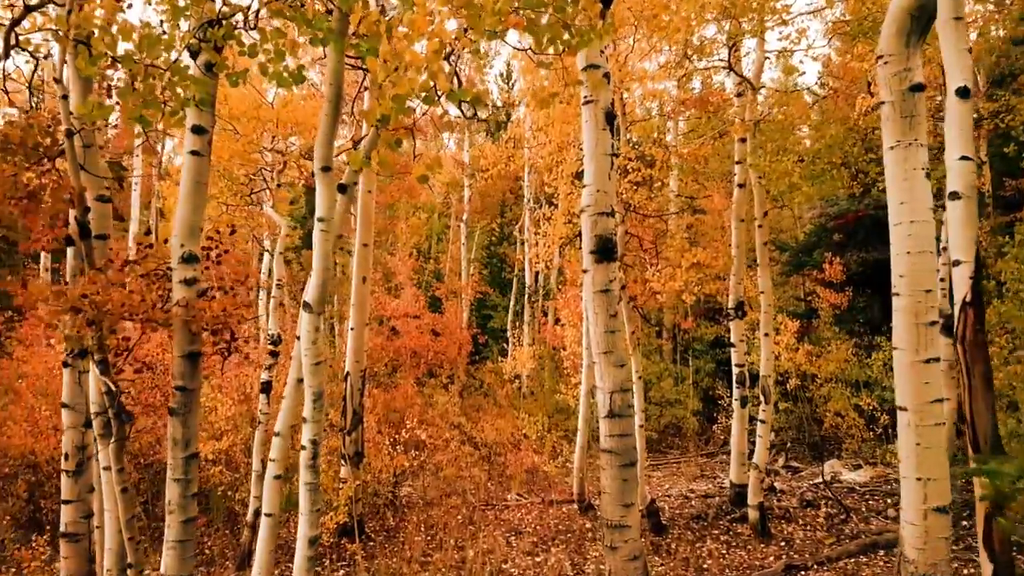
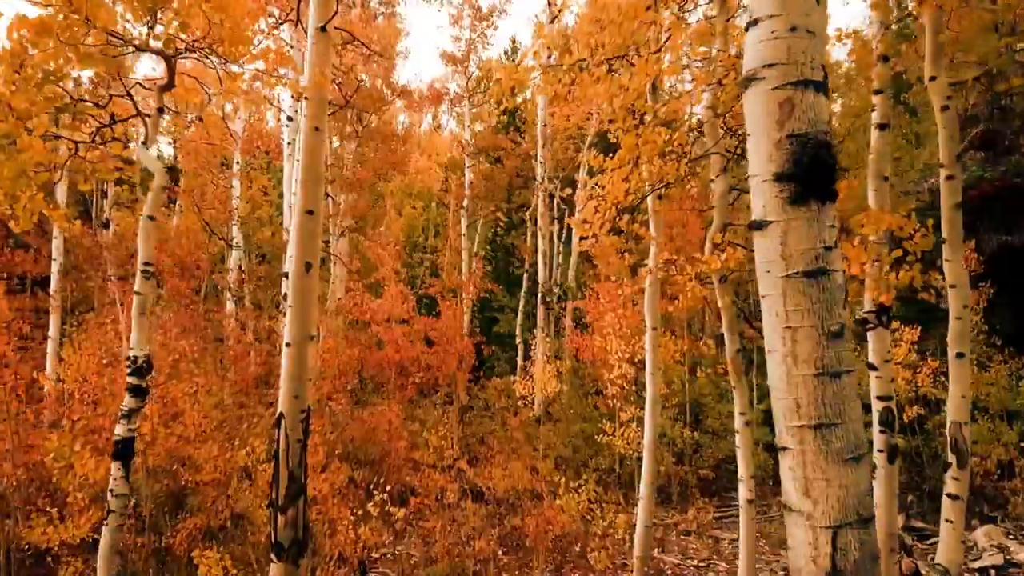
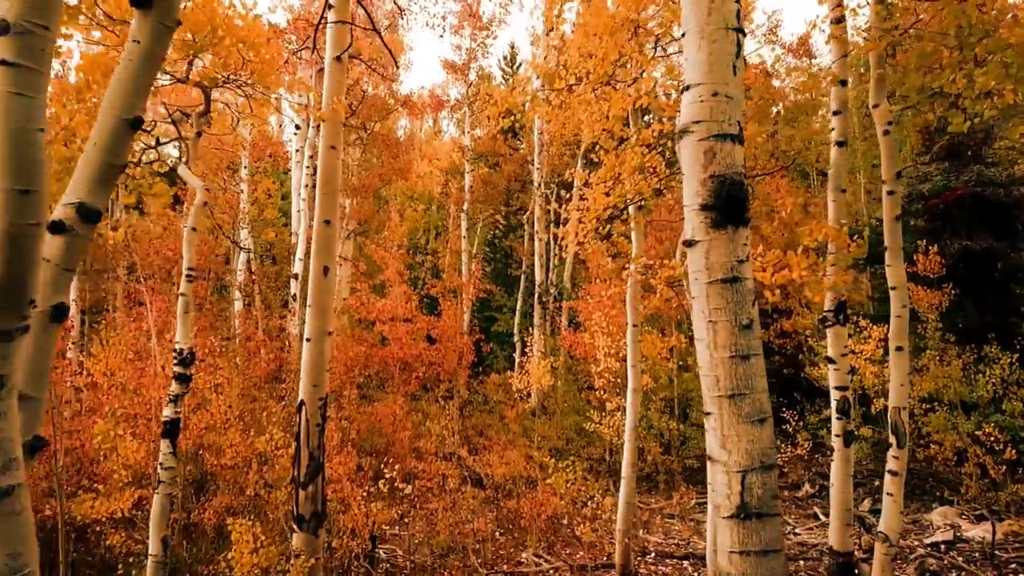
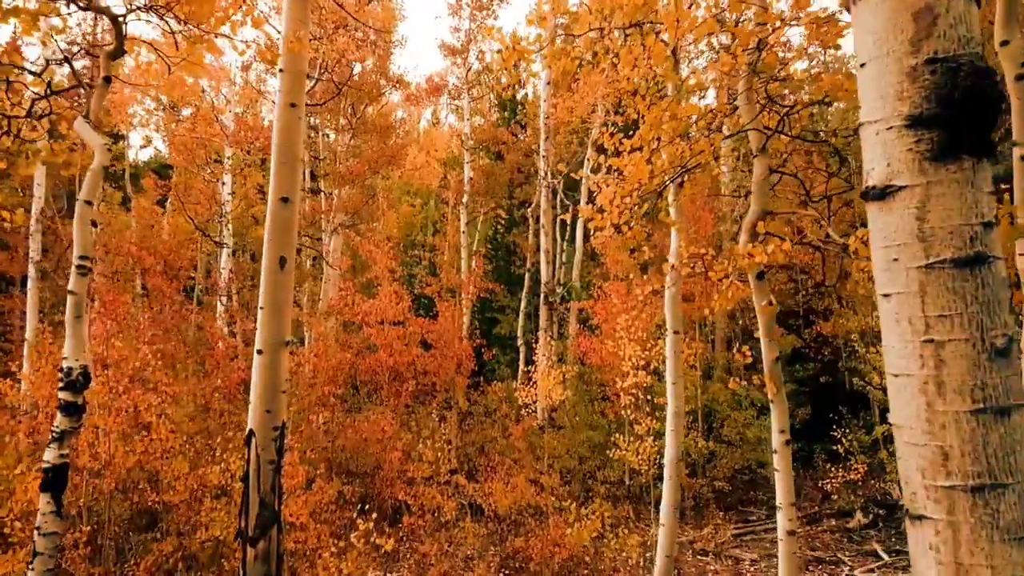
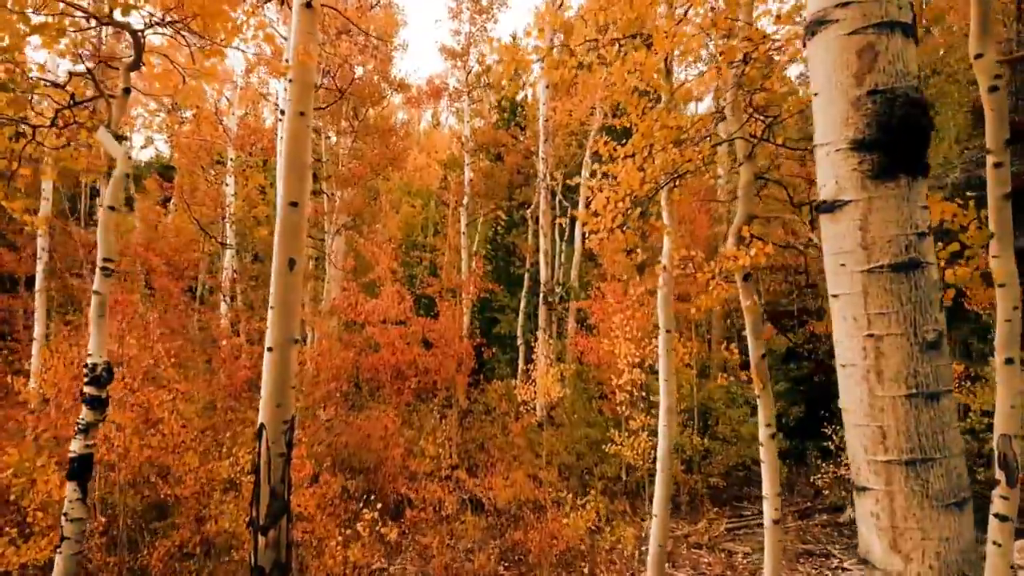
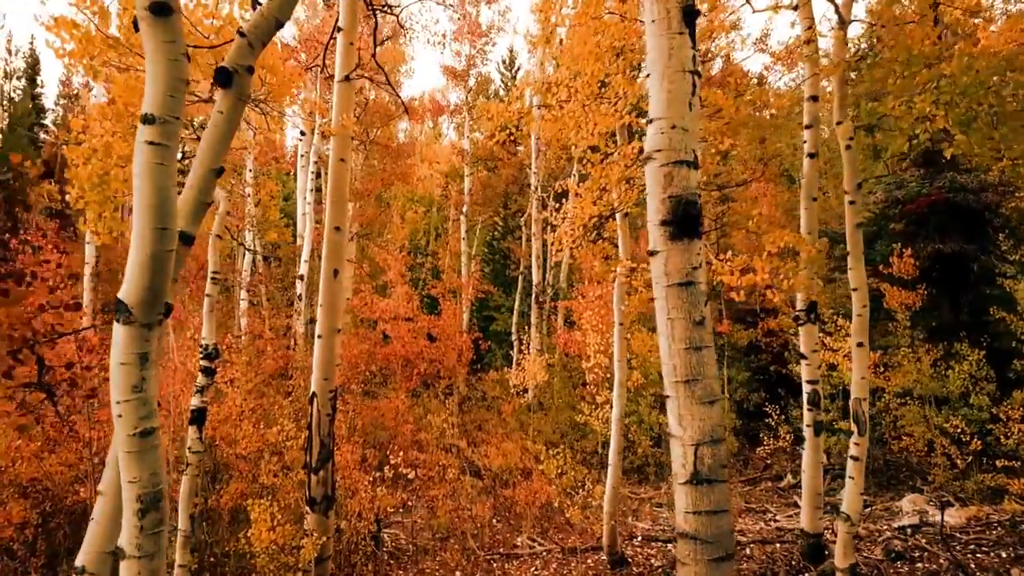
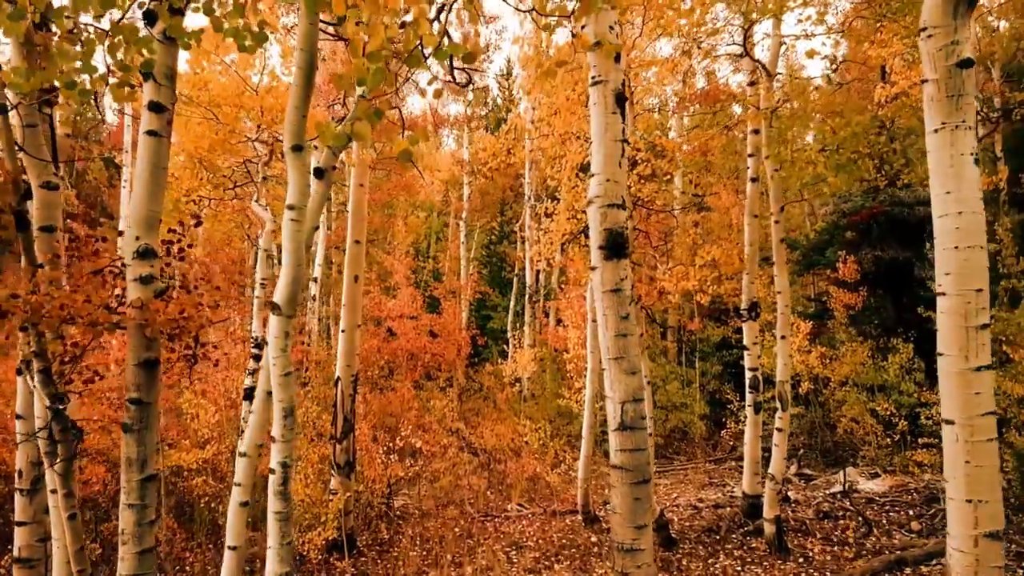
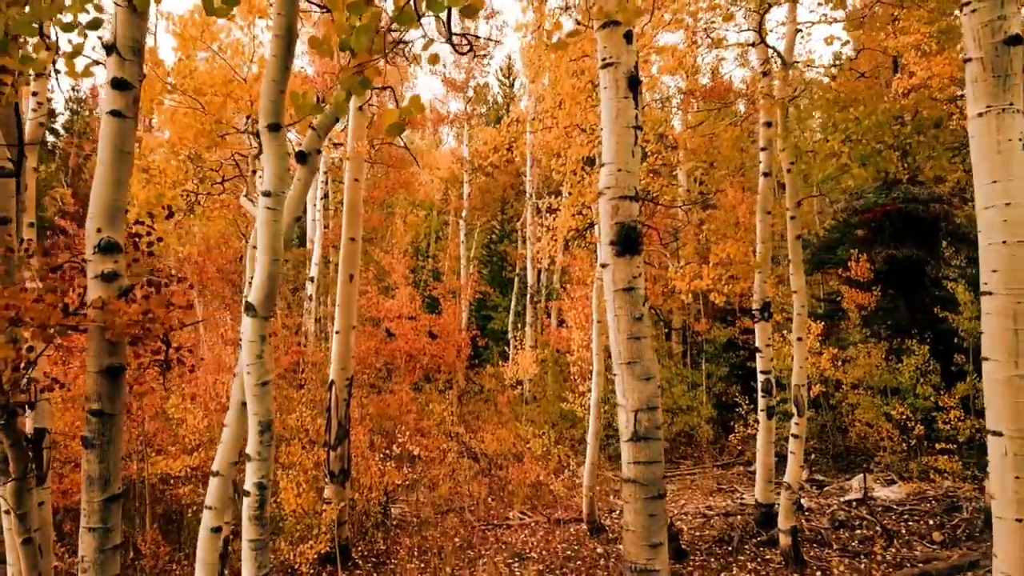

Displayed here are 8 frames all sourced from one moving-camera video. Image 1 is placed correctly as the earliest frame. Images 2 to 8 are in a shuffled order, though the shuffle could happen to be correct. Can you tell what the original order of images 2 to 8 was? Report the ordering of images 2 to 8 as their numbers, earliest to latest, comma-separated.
7, 8, 6, 3, 2, 5, 4
